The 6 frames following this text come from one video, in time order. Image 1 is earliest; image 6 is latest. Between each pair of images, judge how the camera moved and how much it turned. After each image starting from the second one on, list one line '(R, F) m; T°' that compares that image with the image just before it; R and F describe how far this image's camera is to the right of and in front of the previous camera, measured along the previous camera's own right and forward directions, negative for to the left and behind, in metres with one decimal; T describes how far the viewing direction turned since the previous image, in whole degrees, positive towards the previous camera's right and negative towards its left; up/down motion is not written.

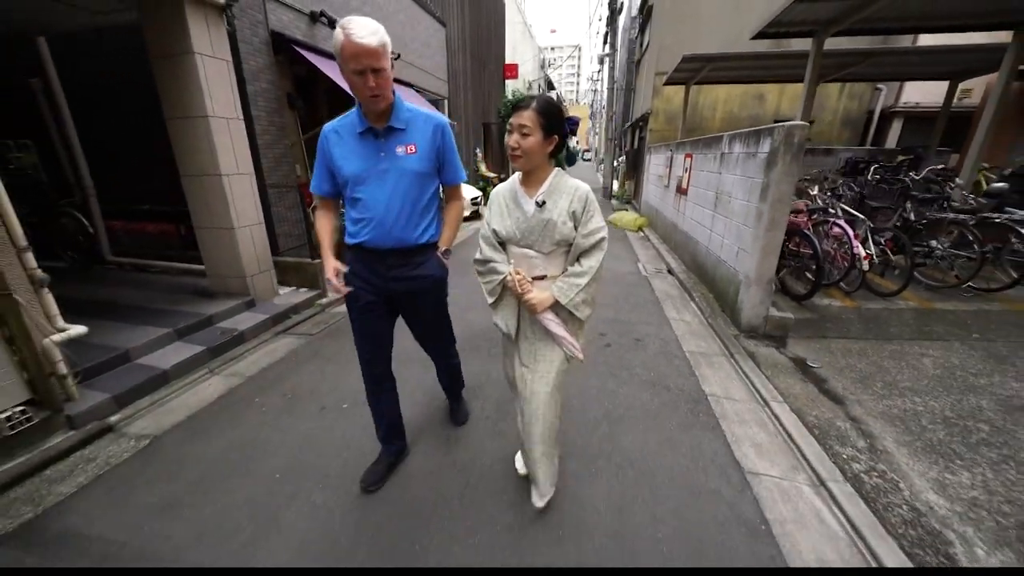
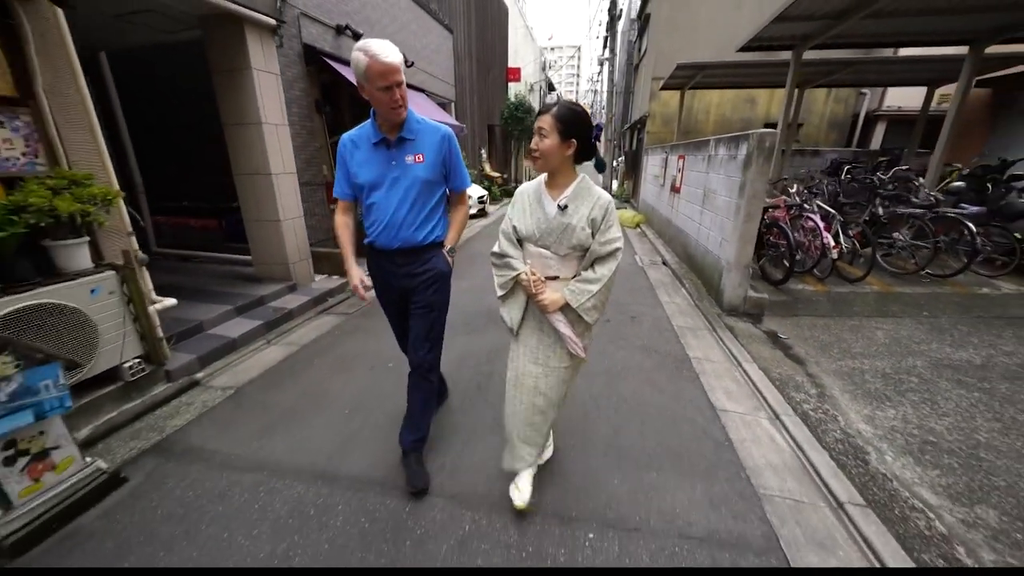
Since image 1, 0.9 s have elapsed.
(-0.1, -0.5) m; 0°
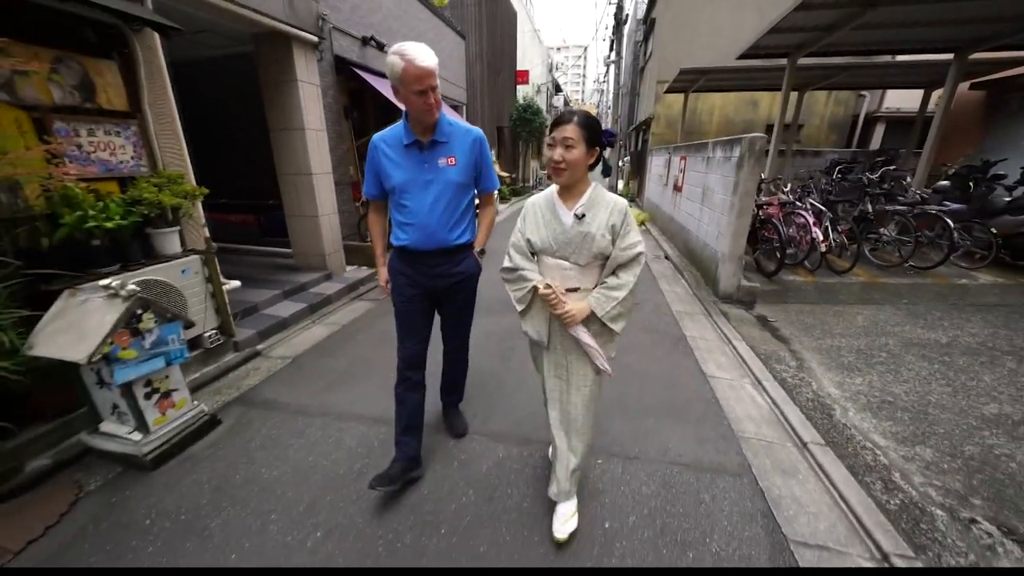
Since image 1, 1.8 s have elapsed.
(-0.1, -0.4) m; -1°
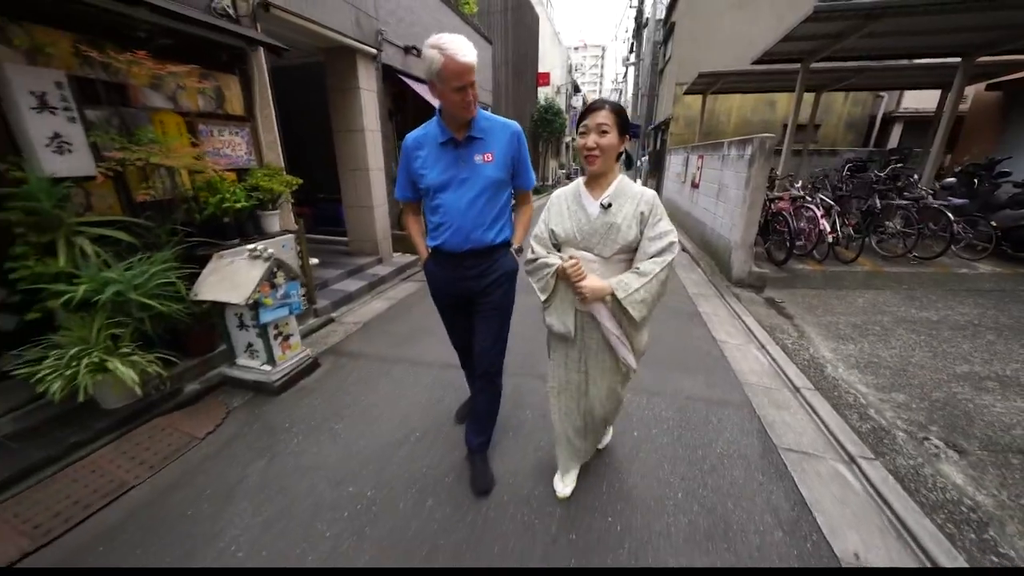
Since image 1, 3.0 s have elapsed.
(-0.2, -0.6) m; -2°
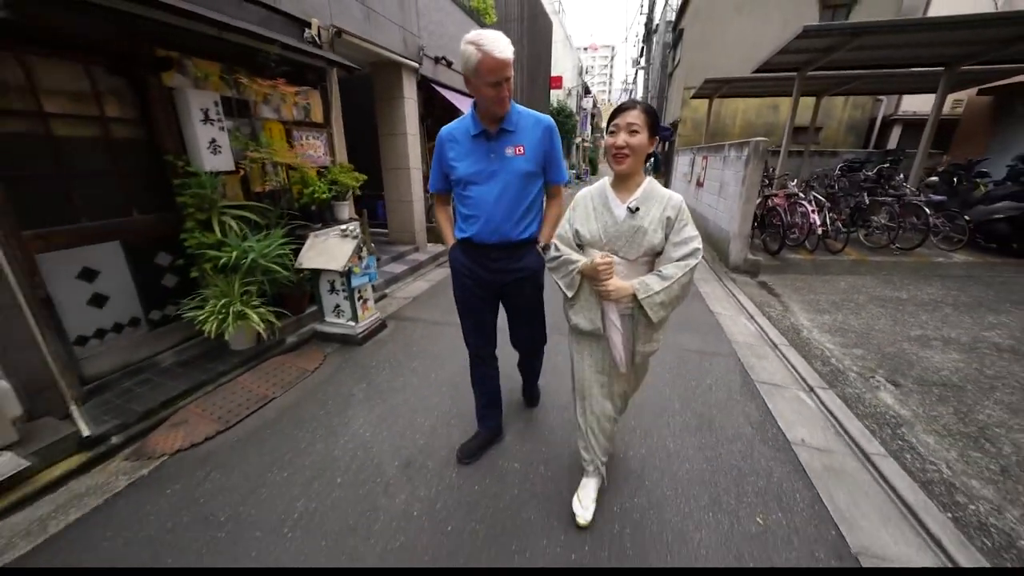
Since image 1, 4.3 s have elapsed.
(-0.2, -0.7) m; -1°
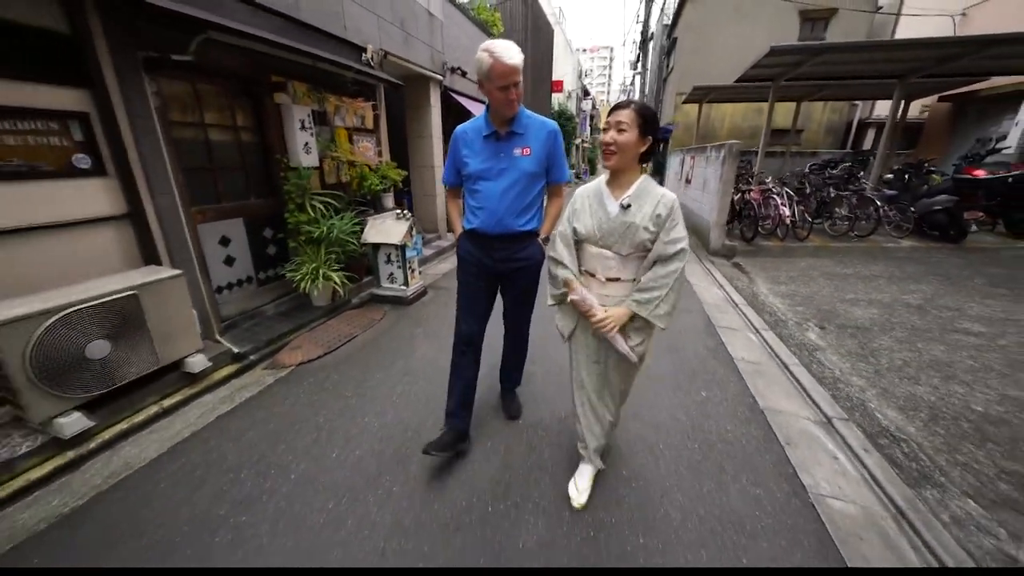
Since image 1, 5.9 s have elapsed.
(-0.2, -0.9) m; 0°
